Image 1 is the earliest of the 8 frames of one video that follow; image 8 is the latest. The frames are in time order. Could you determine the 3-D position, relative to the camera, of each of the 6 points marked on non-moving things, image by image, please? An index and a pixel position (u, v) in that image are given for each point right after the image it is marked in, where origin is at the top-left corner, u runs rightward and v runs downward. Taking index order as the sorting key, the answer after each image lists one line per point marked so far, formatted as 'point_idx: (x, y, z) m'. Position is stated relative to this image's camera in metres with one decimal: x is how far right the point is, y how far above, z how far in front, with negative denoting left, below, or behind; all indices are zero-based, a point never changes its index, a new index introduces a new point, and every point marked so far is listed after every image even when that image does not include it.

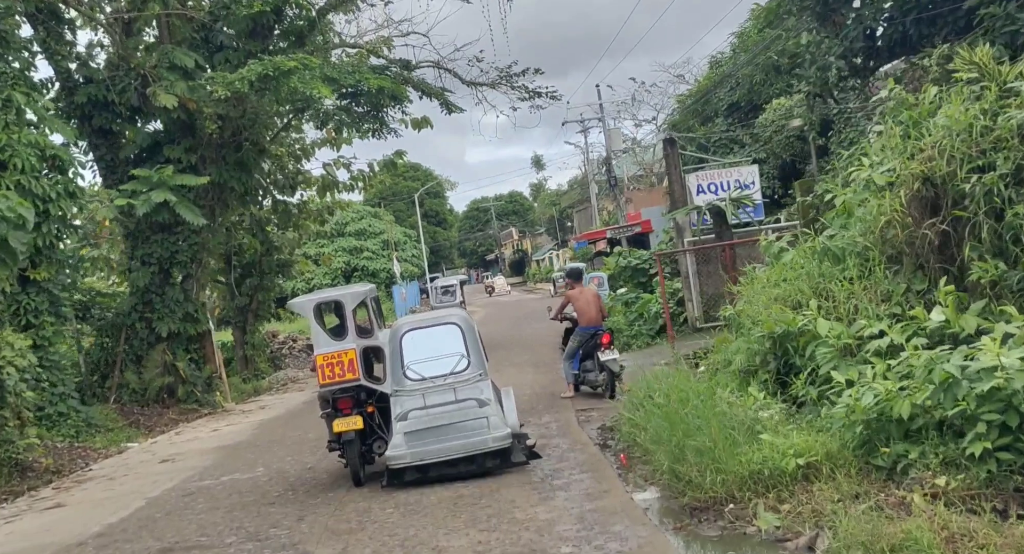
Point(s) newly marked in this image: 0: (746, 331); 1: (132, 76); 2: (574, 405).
0: (+2.0, -0.5, +8.7) m
1: (-5.9, +3.1, +15.9) m
2: (+0.8, -1.5, +12.4) m
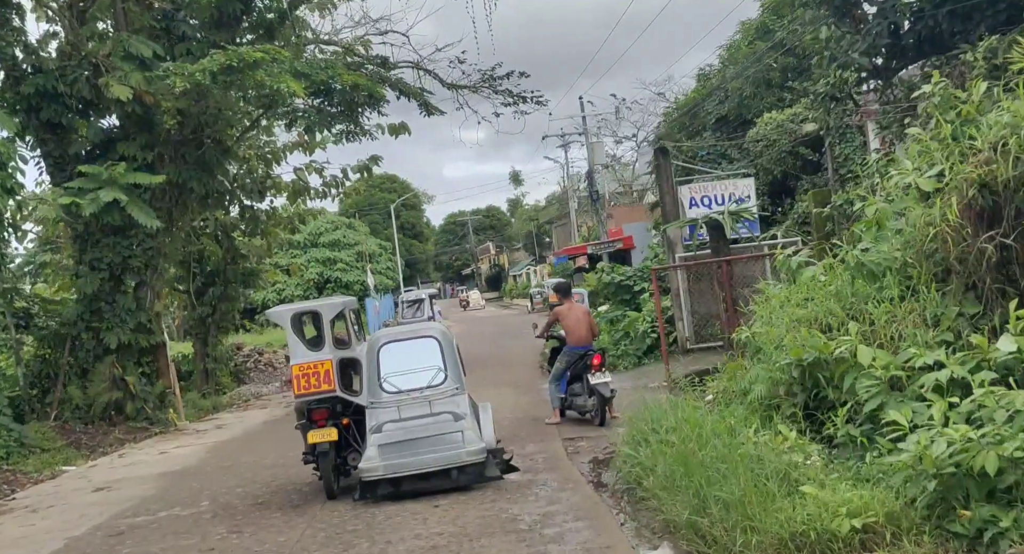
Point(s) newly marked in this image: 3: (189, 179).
0: (+1.9, -0.6, +7.6) m
1: (-6.1, +3.0, +14.6) m
2: (+0.5, -1.7, +11.3) m
3: (-4.9, +1.5, +15.6) m
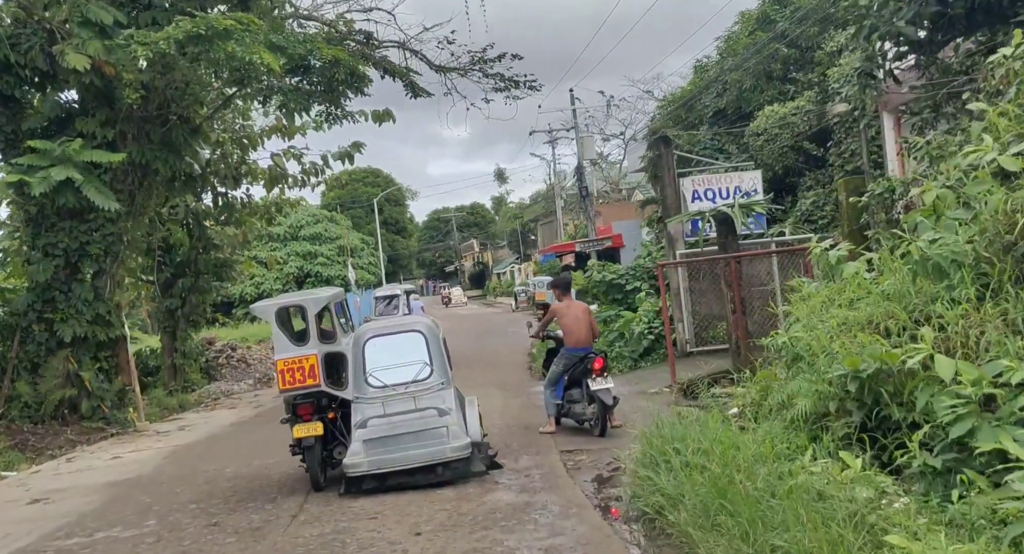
0: (+1.9, -0.6, +6.5) m
1: (-6.2, +3.2, +13.4) m
2: (+0.4, -1.6, +10.2) m
3: (-5.0, +1.6, +14.4) m
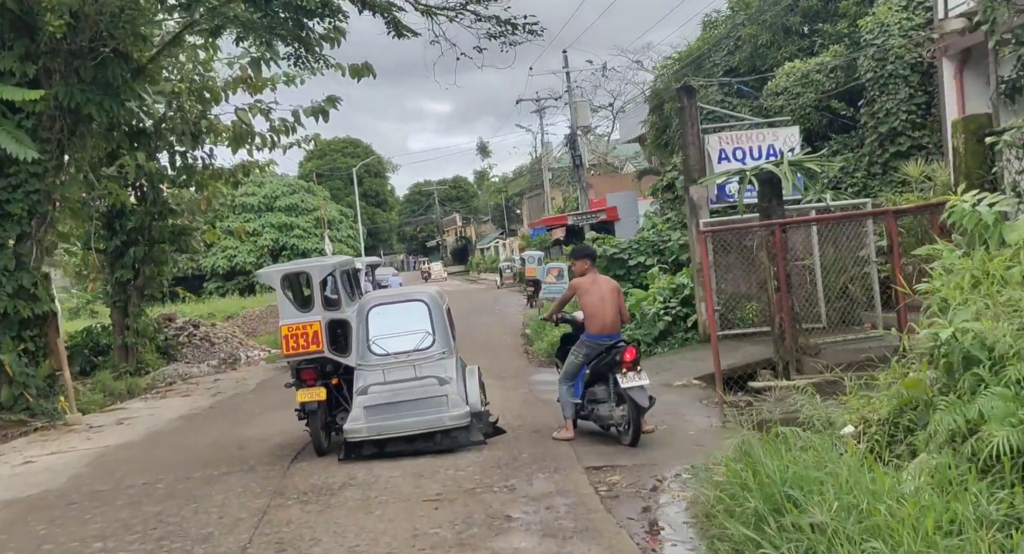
0: (+2.0, -0.4, +4.3) m
1: (-6.1, +3.6, +11.0) m
2: (+0.5, -1.4, +8.0) m
3: (-5.0, +2.0, +12.0) m
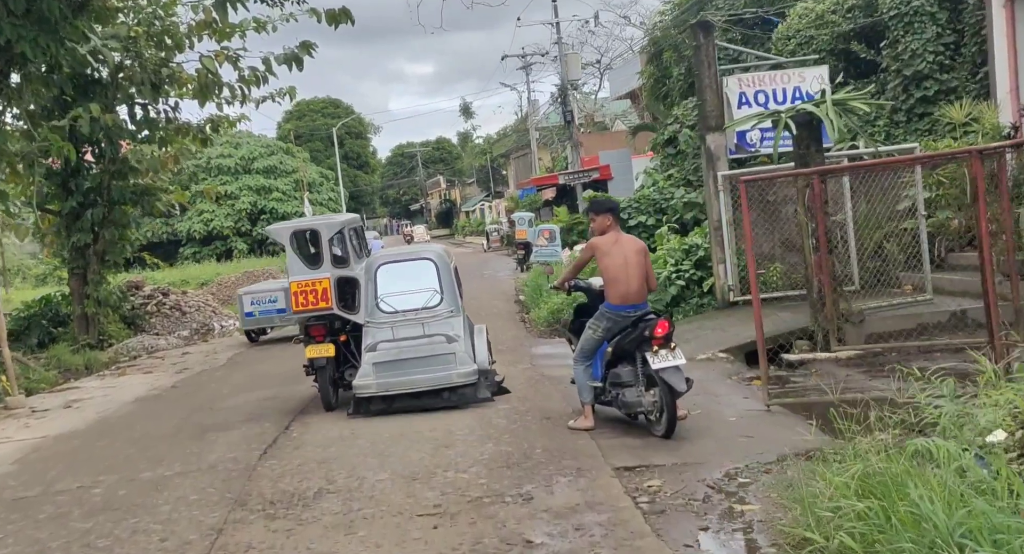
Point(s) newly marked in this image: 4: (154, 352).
0: (+2.1, -0.3, +2.9) m
1: (-6.2, +3.9, +9.3) m
2: (+0.6, -1.1, +6.6) m
3: (-5.0, +2.4, +10.5) m
4: (-6.1, -1.3, +17.4) m
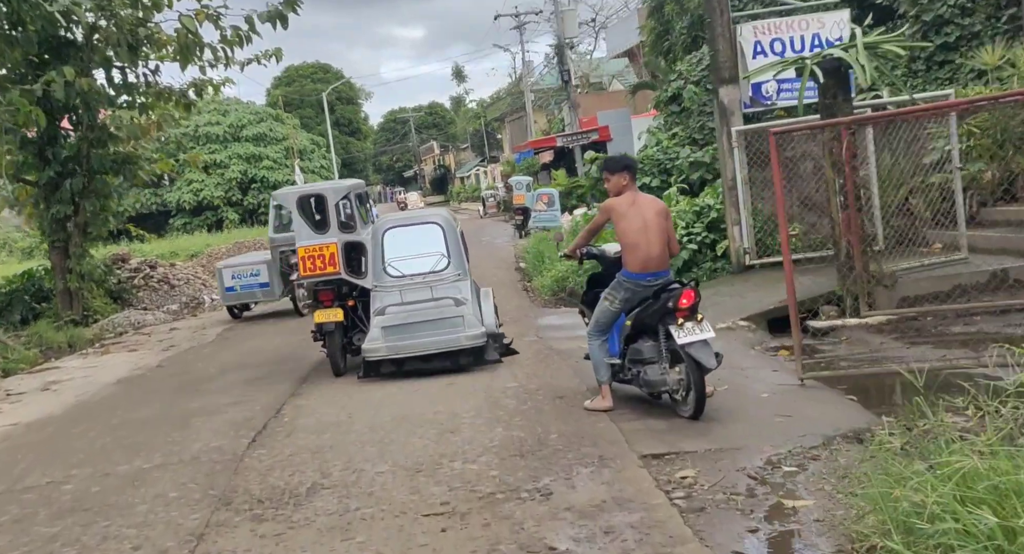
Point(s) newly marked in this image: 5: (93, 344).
0: (+2.2, -0.2, +2.3) m
1: (-6.2, +4.1, +8.5) m
2: (+0.6, -0.9, +6.0) m
3: (-5.0, +2.6, +9.7) m
4: (-6.0, -0.8, +16.7) m
5: (-6.1, -1.0, +14.9) m
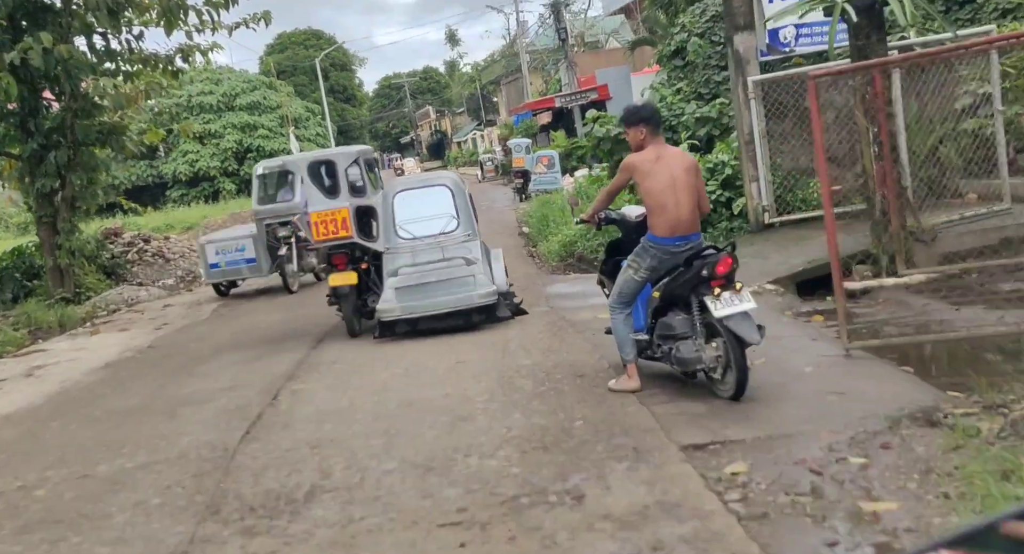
0: (+2.3, -0.1, +1.6) m
1: (-6.2, +4.1, +7.7) m
2: (+0.8, -0.7, +5.4) m
3: (-5.0, +2.8, +8.9) m
4: (-5.9, -0.4, +16.0) m
5: (-6.0, -0.7, +14.2) m
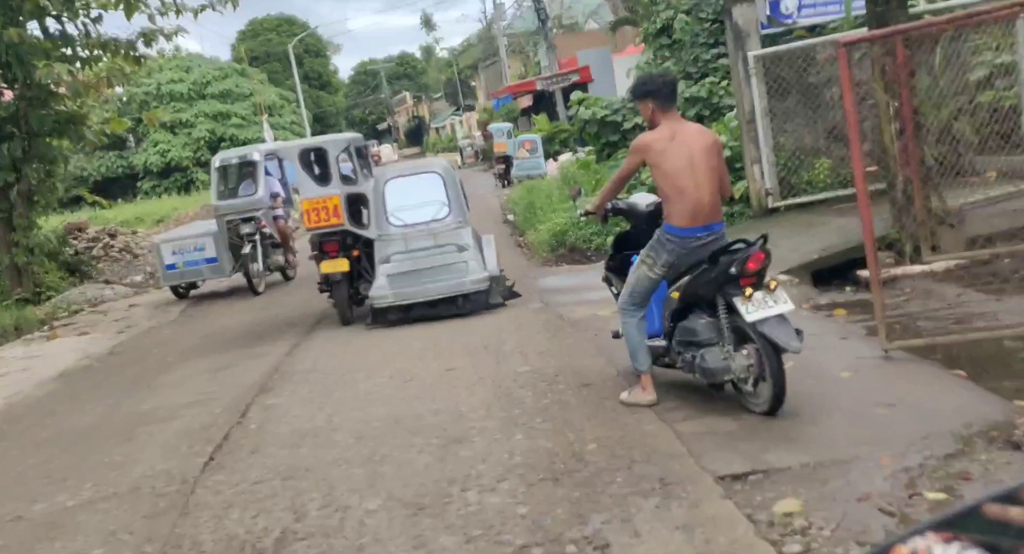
0: (+2.4, -0.1, +0.9) m
1: (-6.3, +4.0, +6.8) m
2: (+0.8, -0.7, +4.6) m
3: (-5.2, +2.7, +8.0) m
4: (-6.1, -0.4, +15.2) m
5: (-6.1, -0.7, +13.4) m
